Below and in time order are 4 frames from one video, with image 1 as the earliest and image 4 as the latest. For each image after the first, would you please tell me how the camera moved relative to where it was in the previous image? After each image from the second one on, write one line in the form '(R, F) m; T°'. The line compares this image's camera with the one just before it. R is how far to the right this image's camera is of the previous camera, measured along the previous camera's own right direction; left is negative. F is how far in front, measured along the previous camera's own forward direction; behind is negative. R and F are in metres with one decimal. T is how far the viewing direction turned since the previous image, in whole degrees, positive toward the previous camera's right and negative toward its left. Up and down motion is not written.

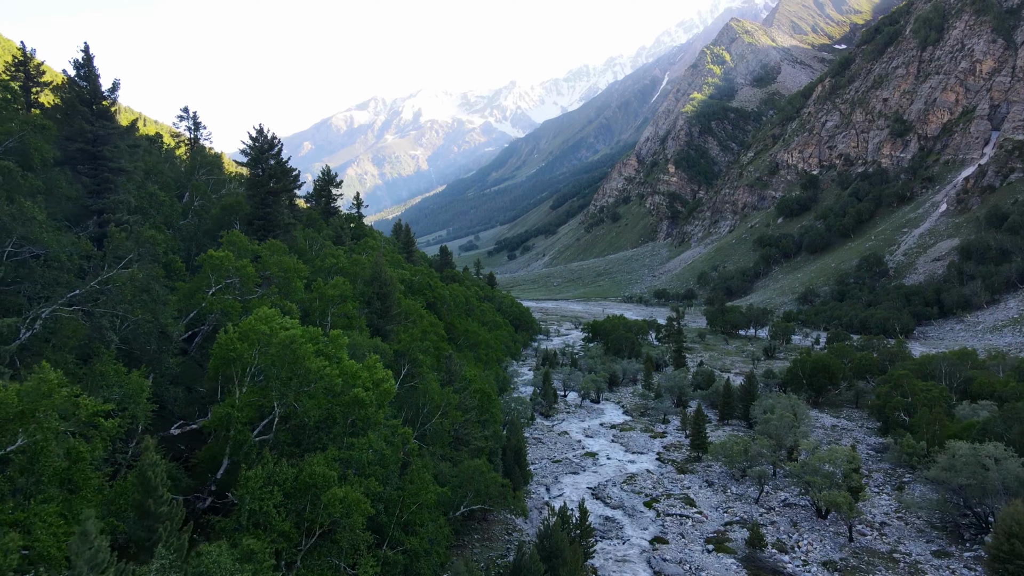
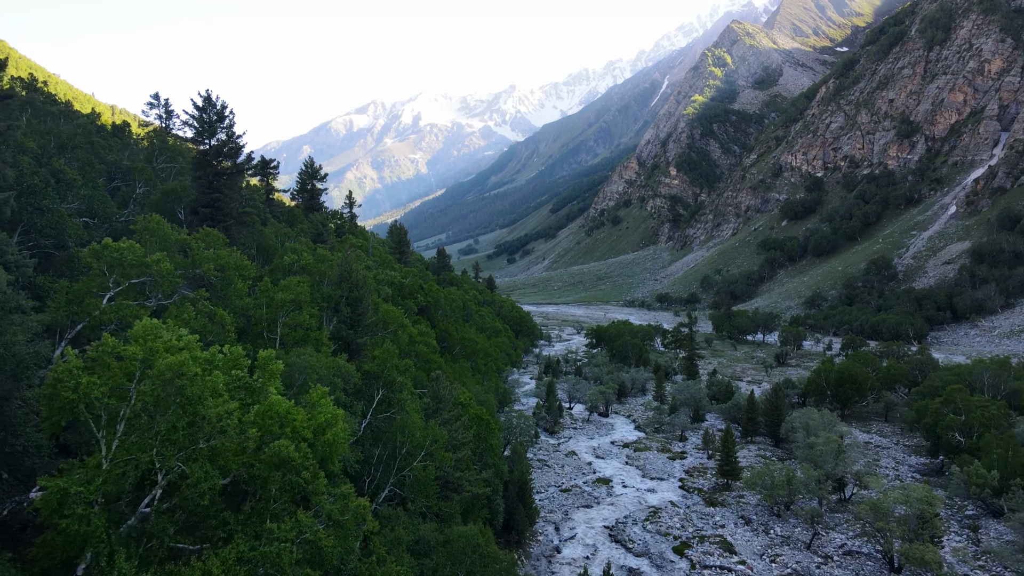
(-0.1, +5.1) m; 0°
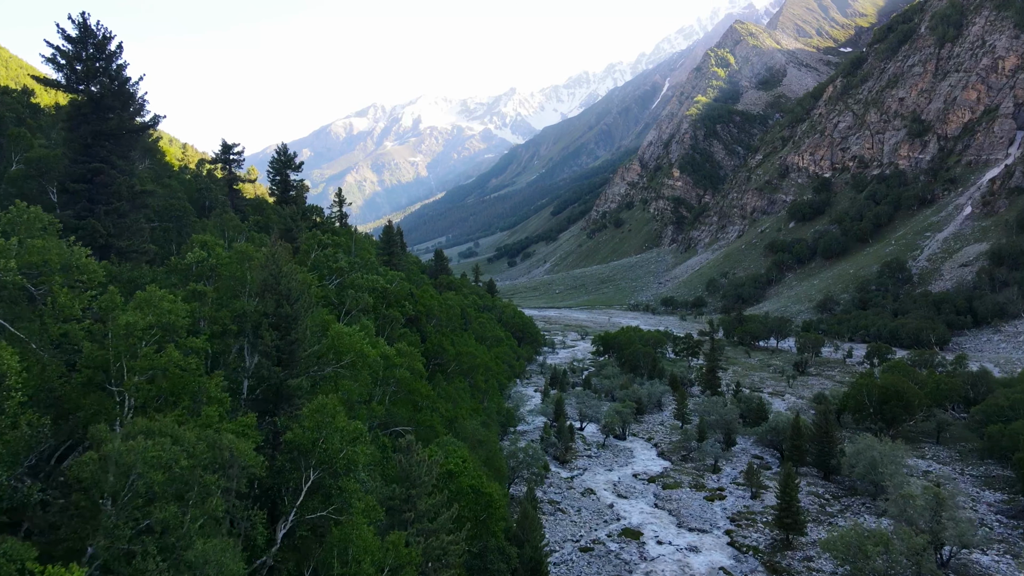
(-0.3, +7.0) m; 0°
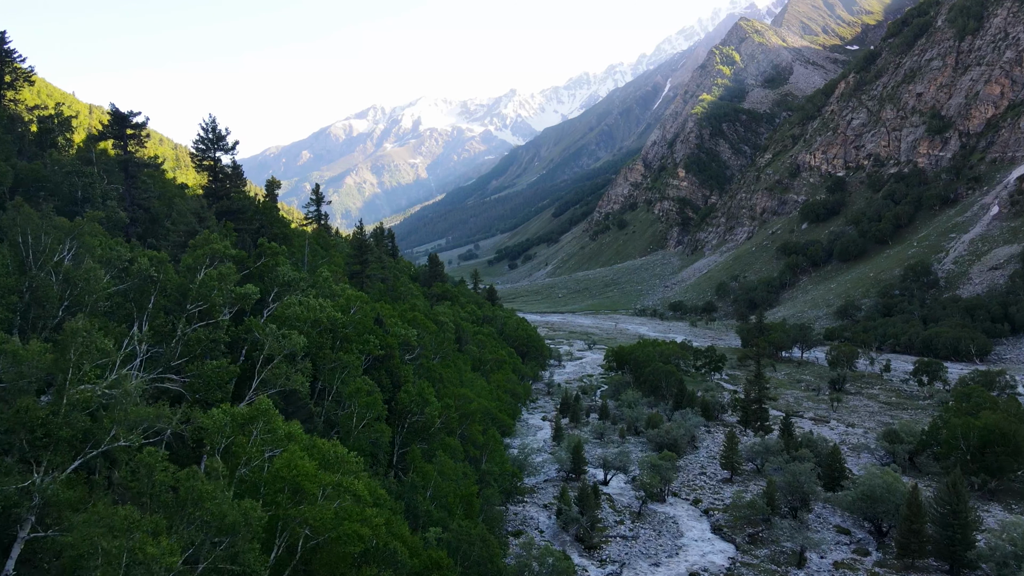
(-0.3, +11.4) m; 0°
